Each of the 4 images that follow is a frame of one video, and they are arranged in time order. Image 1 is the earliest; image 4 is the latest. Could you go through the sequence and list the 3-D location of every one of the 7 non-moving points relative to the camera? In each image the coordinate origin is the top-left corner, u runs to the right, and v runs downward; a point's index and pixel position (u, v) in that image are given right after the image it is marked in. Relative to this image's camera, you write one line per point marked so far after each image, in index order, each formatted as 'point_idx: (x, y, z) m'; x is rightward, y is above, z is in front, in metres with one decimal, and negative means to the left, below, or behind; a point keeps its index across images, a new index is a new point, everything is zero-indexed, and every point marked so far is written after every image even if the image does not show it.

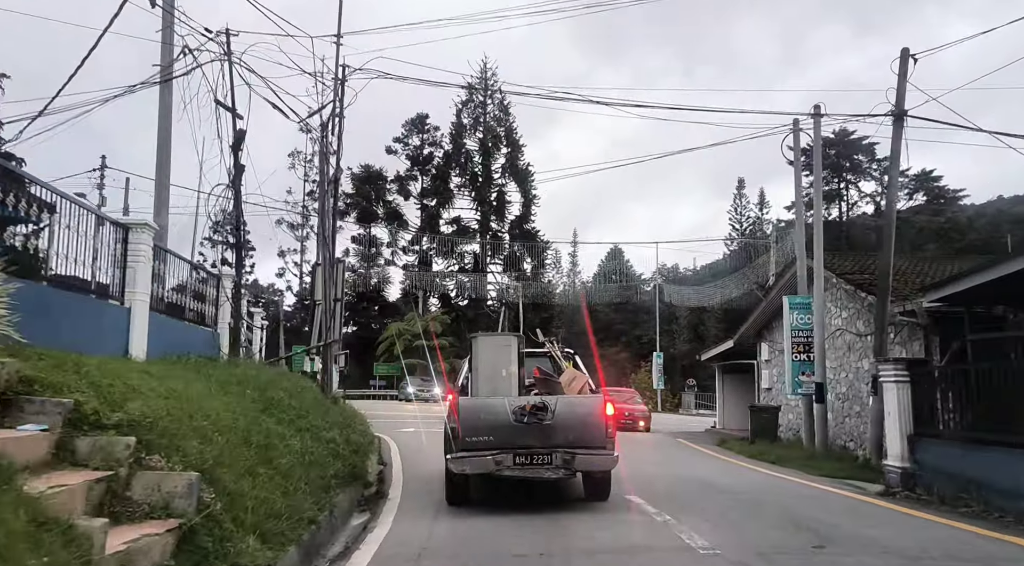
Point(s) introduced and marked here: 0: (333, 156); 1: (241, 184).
0: (-2.9, +2.1, +13.6) m
1: (-4.2, +1.5, +12.8) m
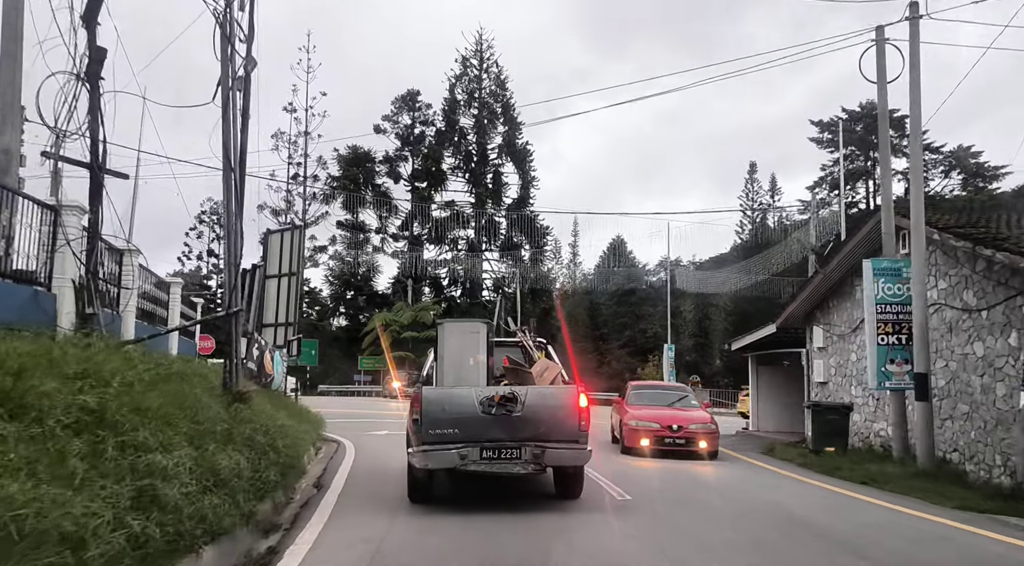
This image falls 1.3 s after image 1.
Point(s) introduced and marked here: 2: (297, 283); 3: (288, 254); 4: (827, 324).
0: (-3.0, +2.7, +9.4) m
1: (-4.3, +2.2, +8.7) m
2: (-5.0, 0.0, +19.2) m
3: (-5.3, +0.7, +19.5) m
4: (+6.6, -0.9, +17.2) m
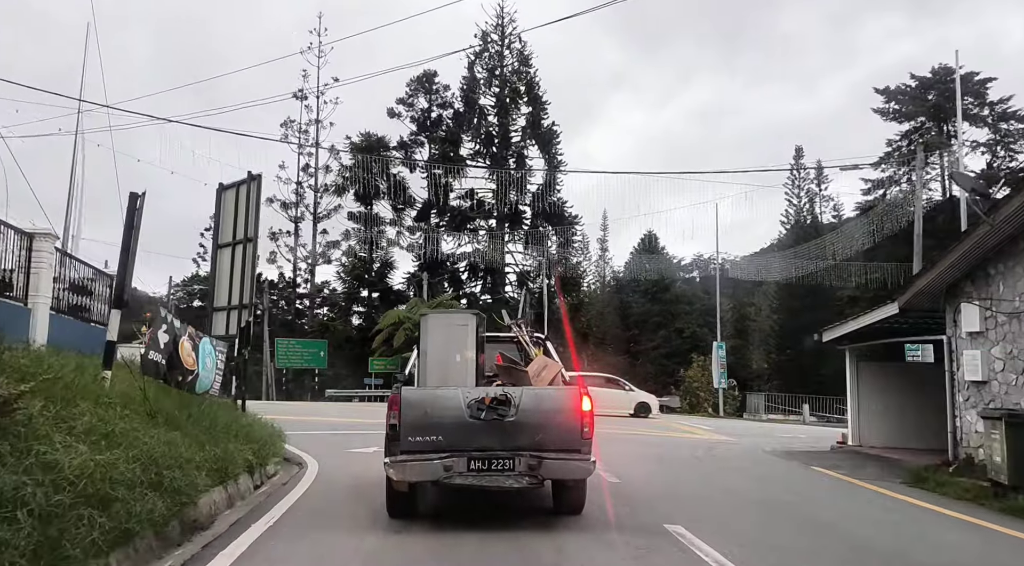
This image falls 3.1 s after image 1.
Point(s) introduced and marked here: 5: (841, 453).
0: (-2.9, +3.3, +4.7) m
1: (-4.1, +2.8, +4.0) m
2: (-4.5, +0.6, +14.5) m
3: (-4.8, +1.2, +14.8) m
4: (+7.0, -0.2, +12.2) m
5: (+6.3, -3.1, +15.6) m
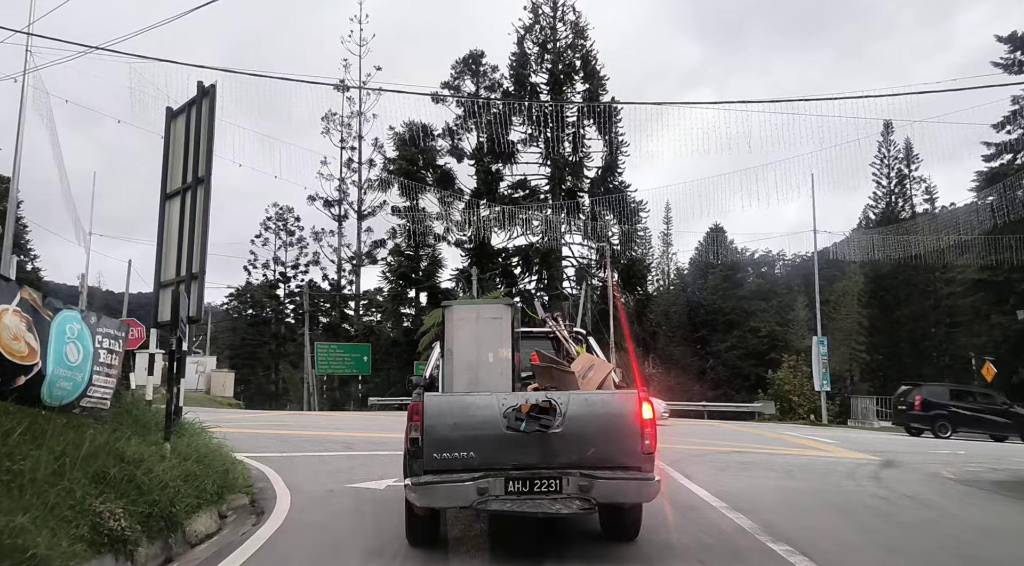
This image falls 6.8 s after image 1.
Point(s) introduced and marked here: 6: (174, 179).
0: (-2.7, +3.9, +0.1) m
1: (-4.0, +3.3, -0.6) m
2: (-3.6, +1.1, +9.9) m
3: (-3.9, +1.7, +10.3) m
4: (+7.7, +0.5, +6.9) m
5: (+7.3, -2.4, +10.3) m
6: (-4.5, +1.4, +11.0) m
